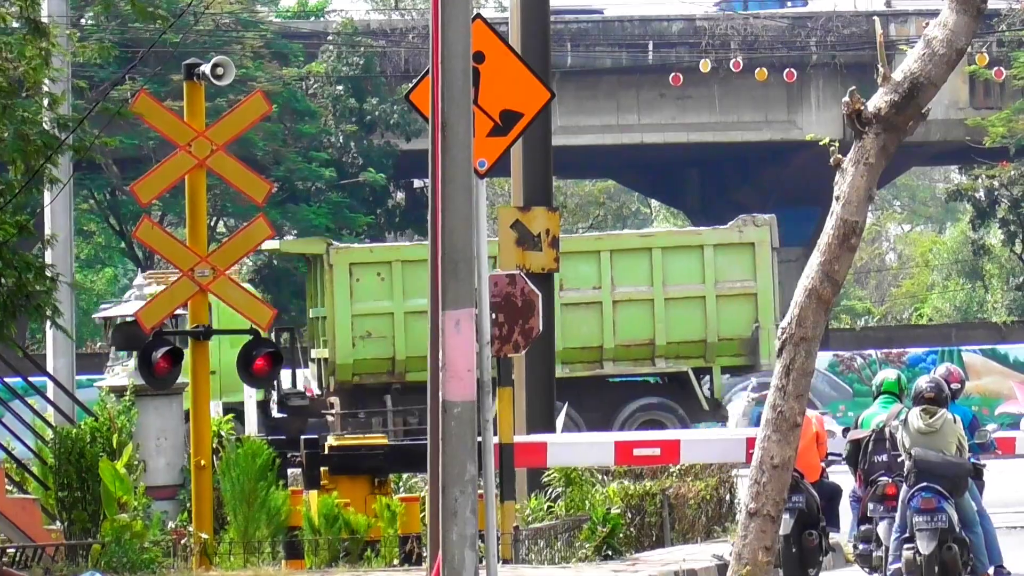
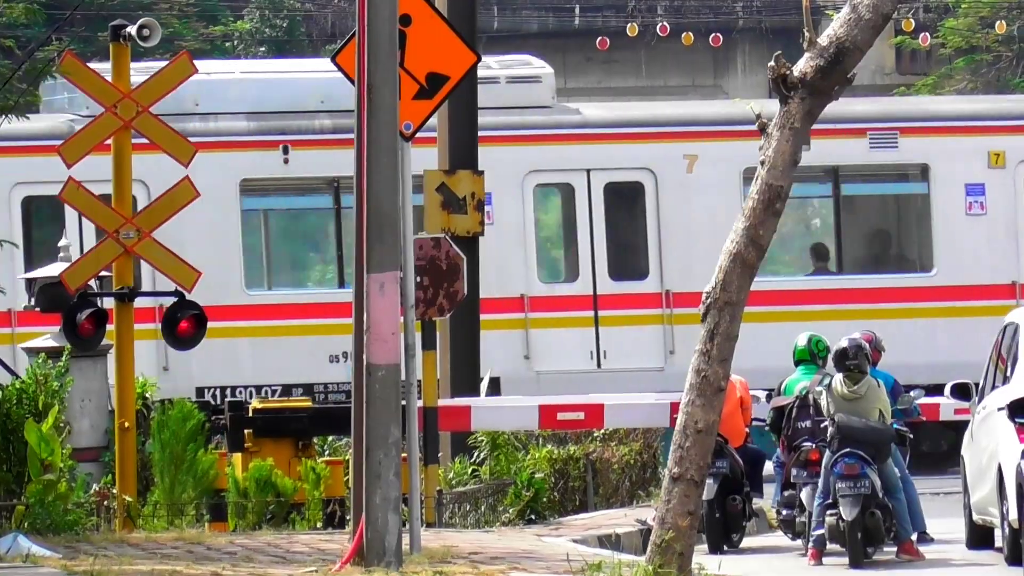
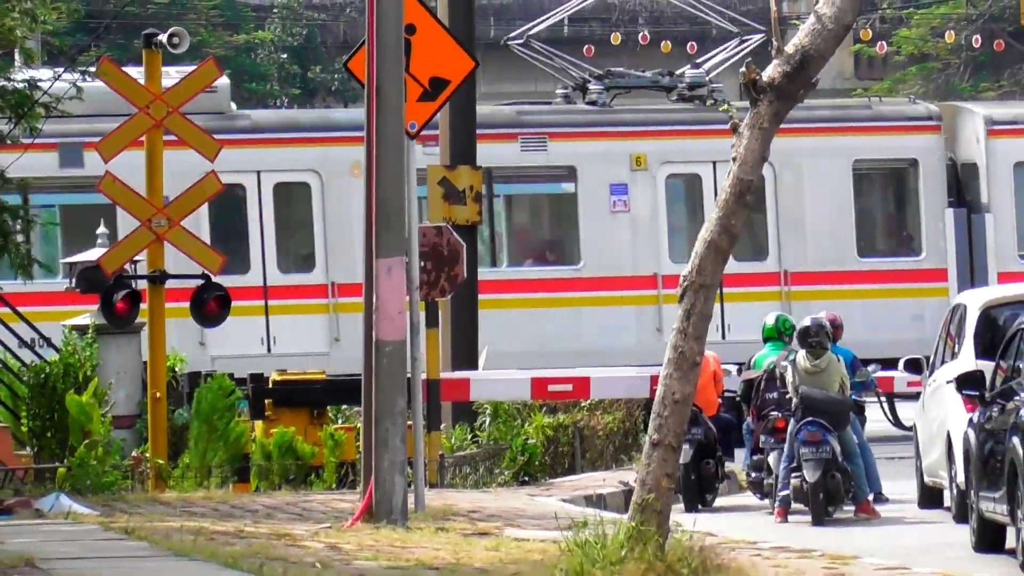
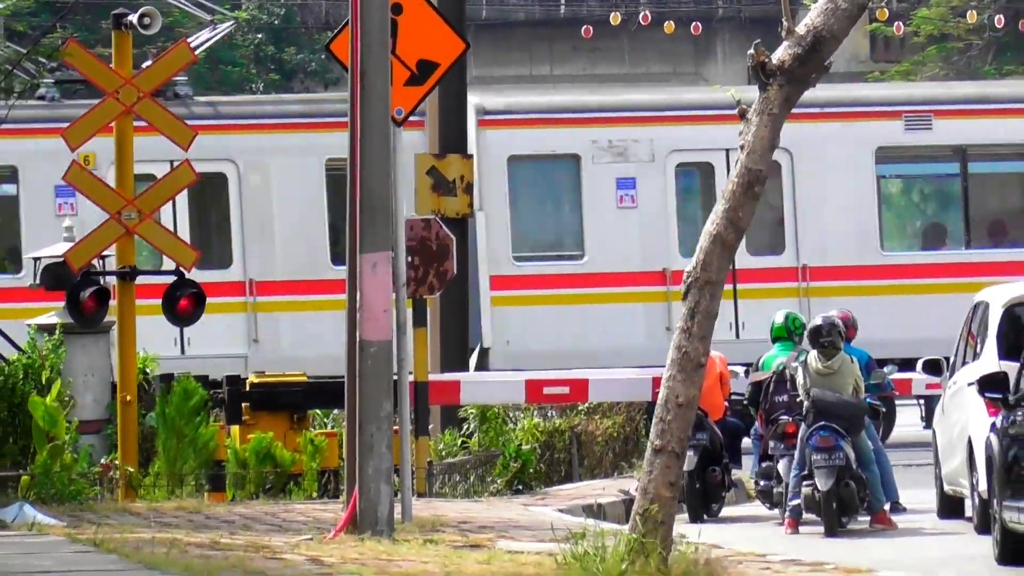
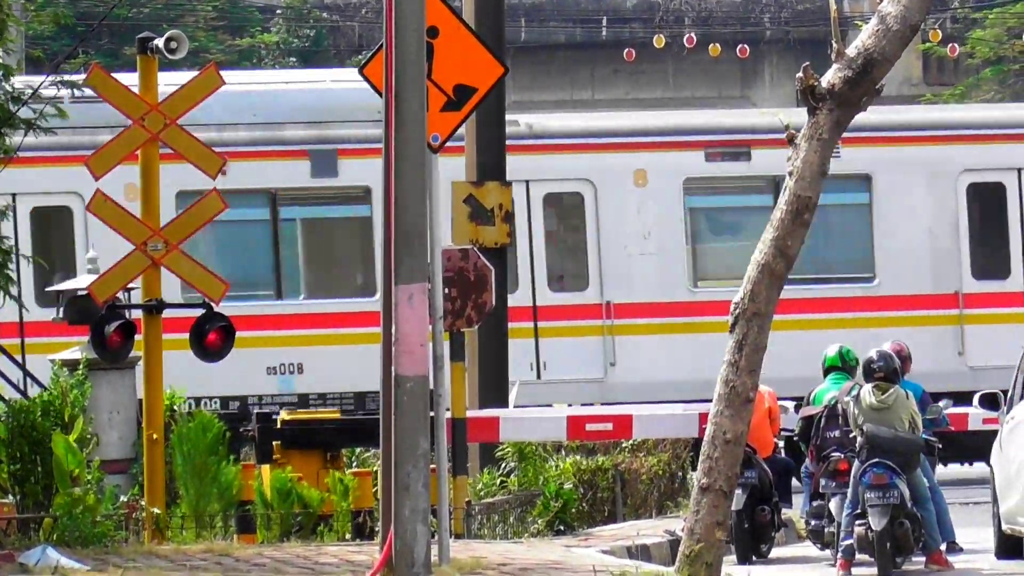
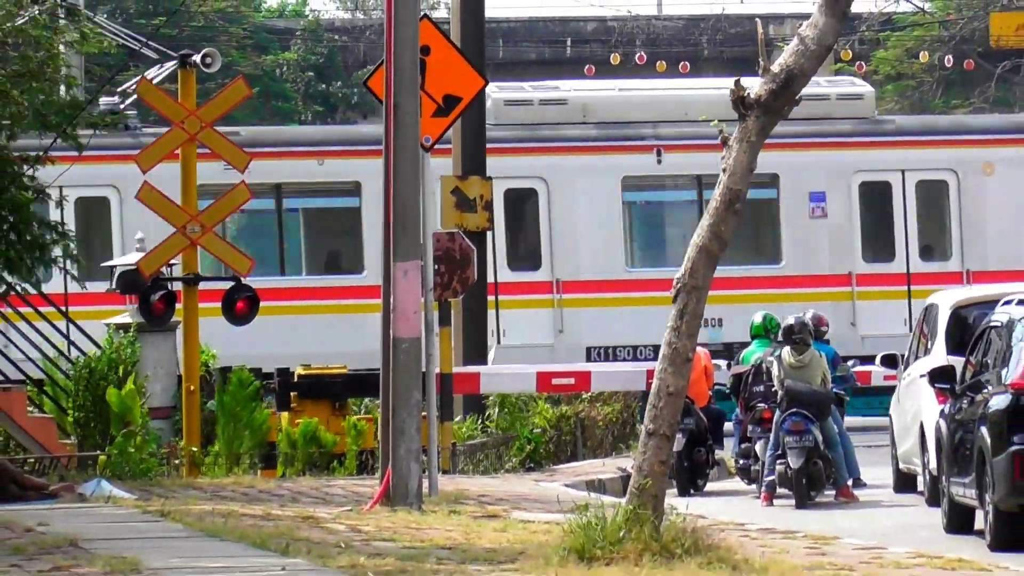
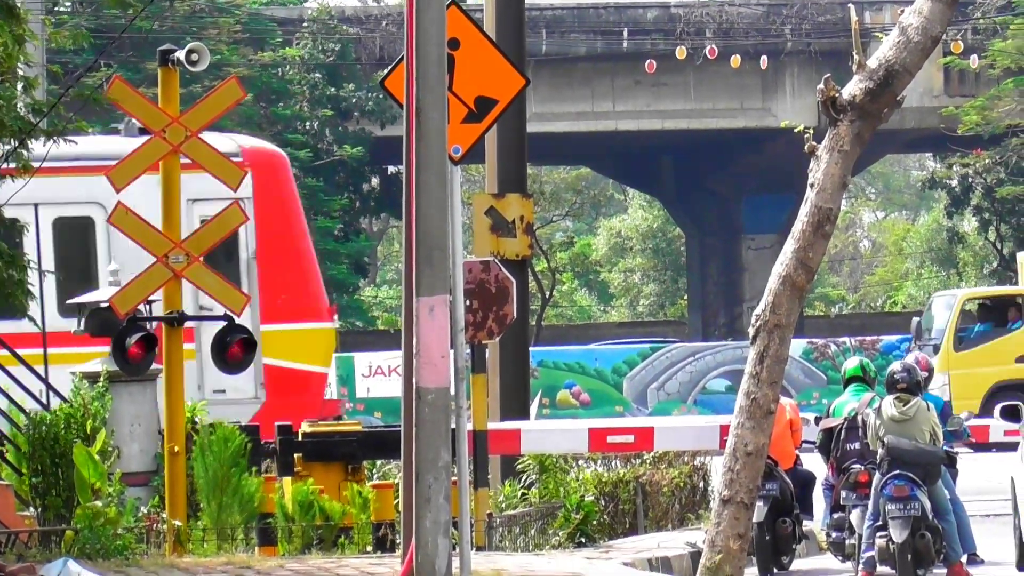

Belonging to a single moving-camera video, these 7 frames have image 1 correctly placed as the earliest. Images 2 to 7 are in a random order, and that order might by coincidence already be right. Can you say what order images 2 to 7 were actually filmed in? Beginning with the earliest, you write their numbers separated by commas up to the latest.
7, 5, 2, 4, 3, 6
